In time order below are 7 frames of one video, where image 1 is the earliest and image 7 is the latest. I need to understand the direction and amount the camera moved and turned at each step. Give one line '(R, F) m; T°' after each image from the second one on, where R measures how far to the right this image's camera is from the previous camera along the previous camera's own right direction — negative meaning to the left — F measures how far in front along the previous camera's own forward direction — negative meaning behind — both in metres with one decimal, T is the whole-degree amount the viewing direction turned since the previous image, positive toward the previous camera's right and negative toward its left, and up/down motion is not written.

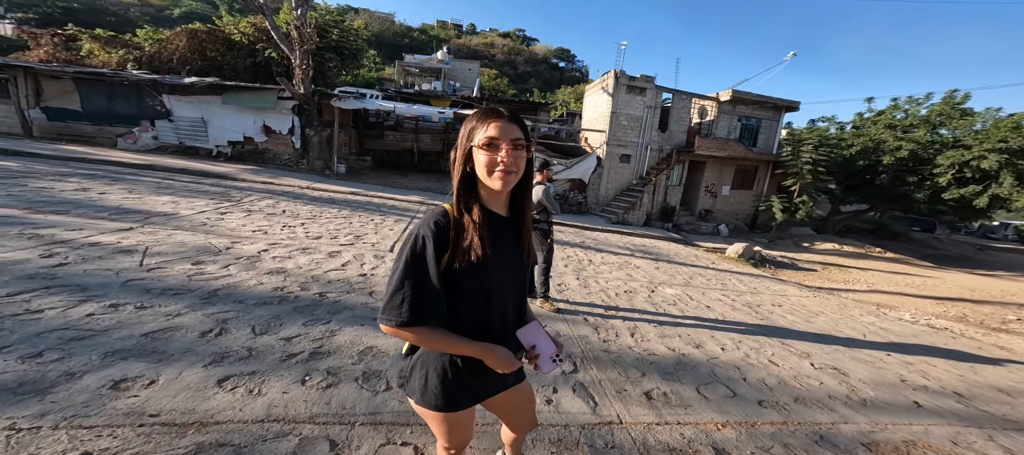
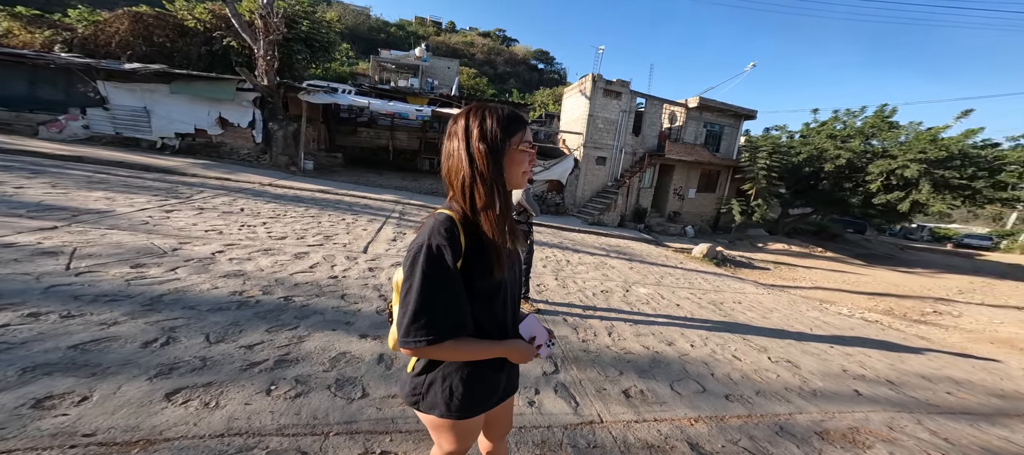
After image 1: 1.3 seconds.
(-0.1, +0.1) m; +5°
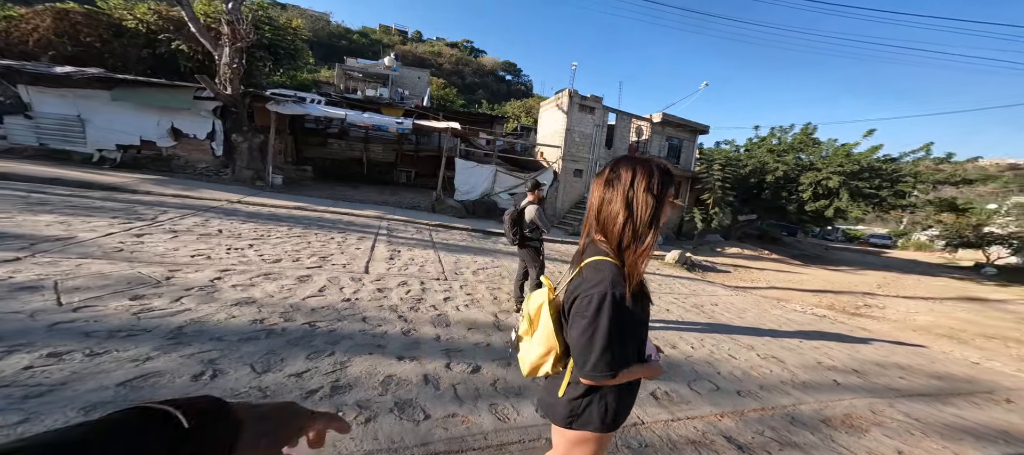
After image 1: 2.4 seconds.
(-0.8, -0.1) m; +7°
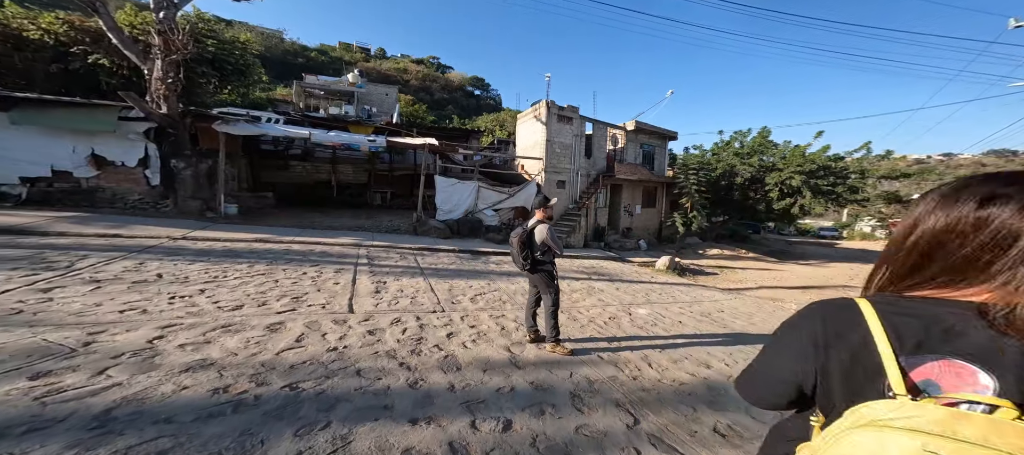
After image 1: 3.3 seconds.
(-0.5, +0.6) m; +5°
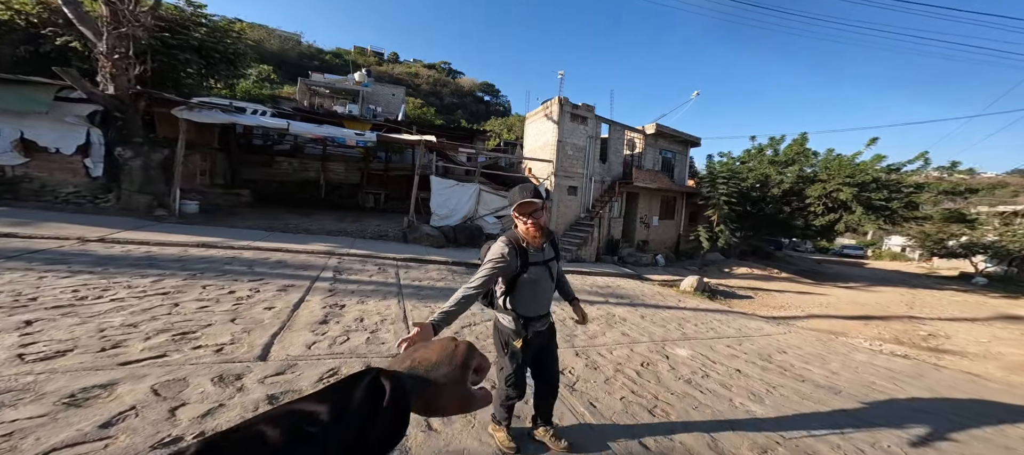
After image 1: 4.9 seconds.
(+0.1, +1.5) m; -2°
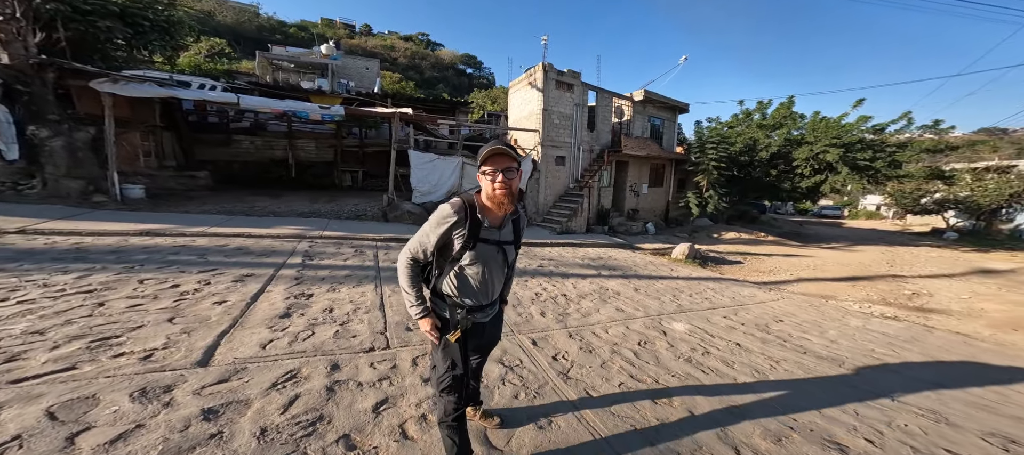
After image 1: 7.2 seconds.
(0.0, +0.5) m; +2°
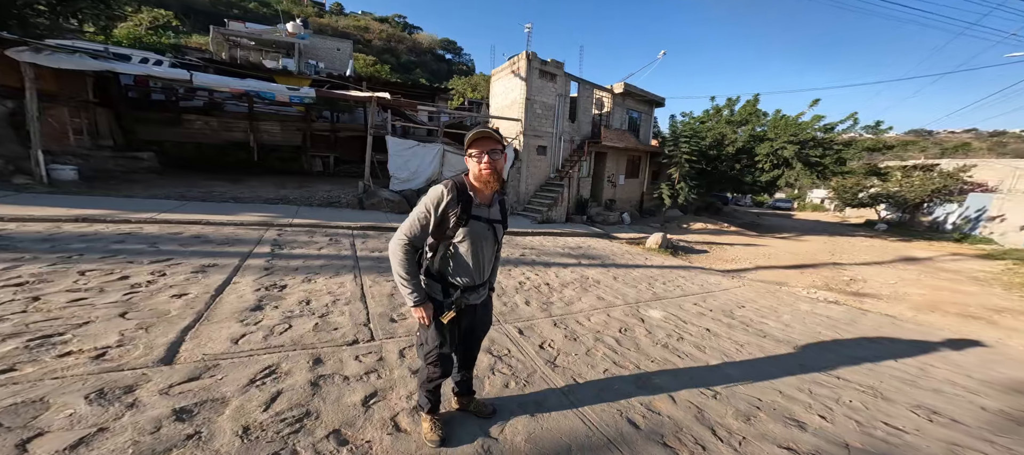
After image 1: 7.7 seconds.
(-0.2, +0.1) m; +5°
